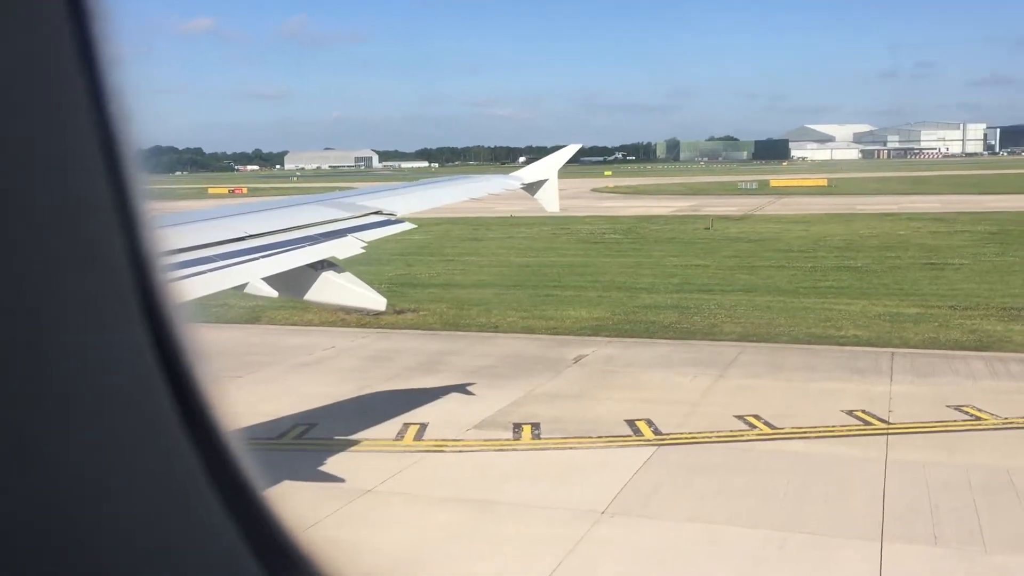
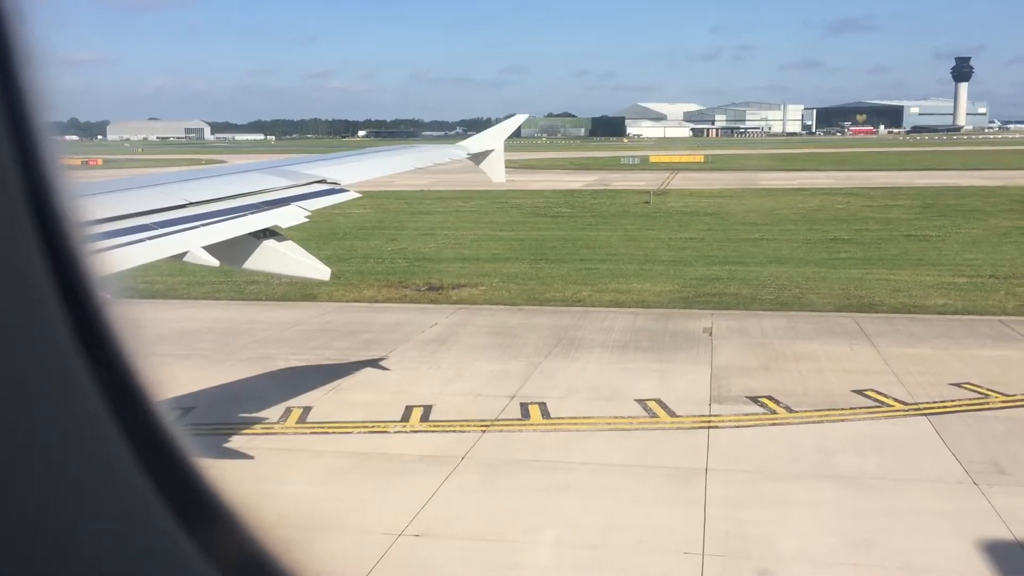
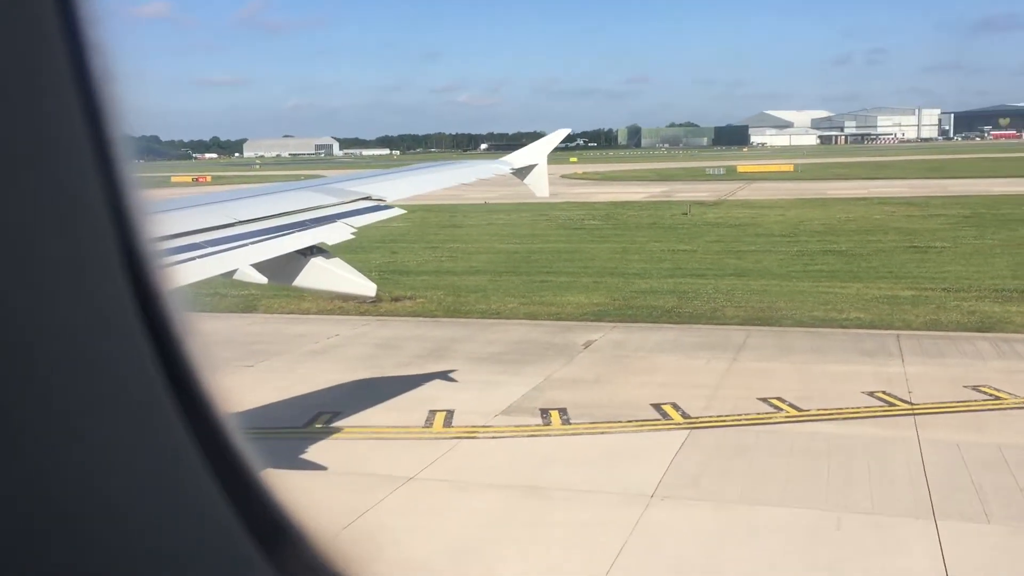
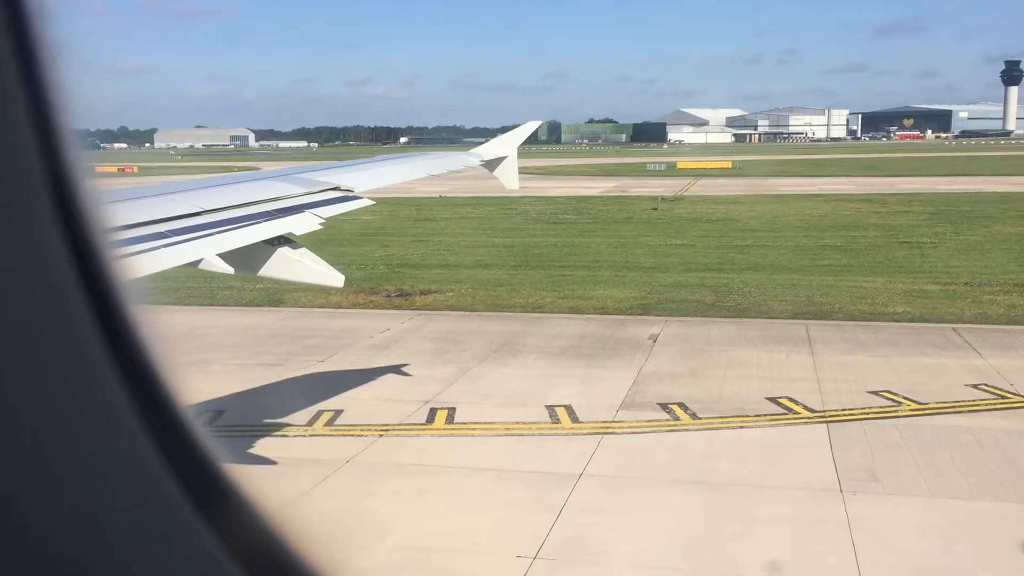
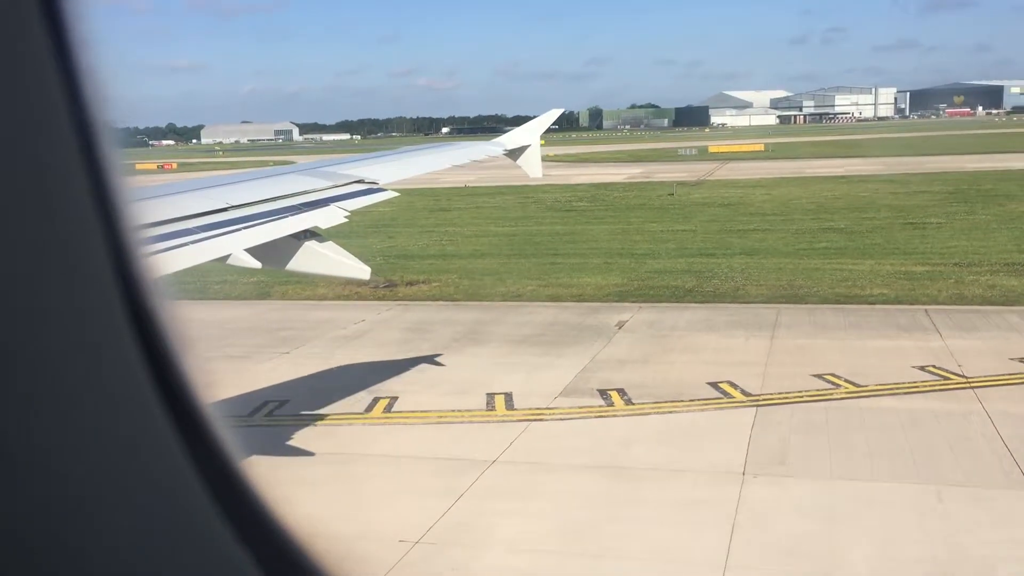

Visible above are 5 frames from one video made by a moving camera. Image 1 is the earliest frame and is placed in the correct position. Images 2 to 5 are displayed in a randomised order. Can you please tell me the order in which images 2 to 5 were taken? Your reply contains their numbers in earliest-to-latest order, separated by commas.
3, 5, 4, 2
